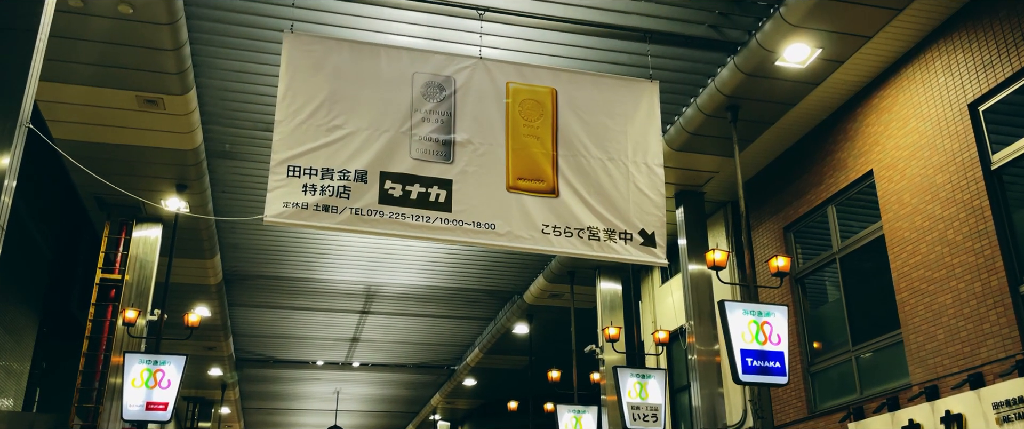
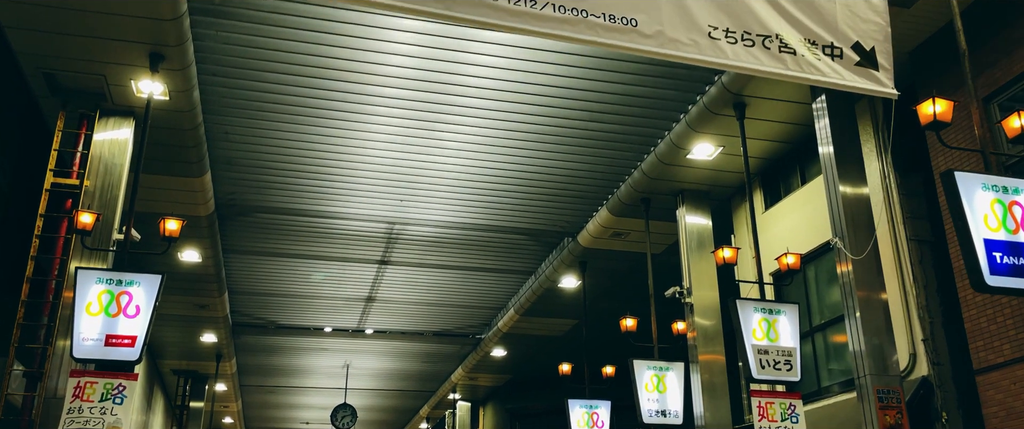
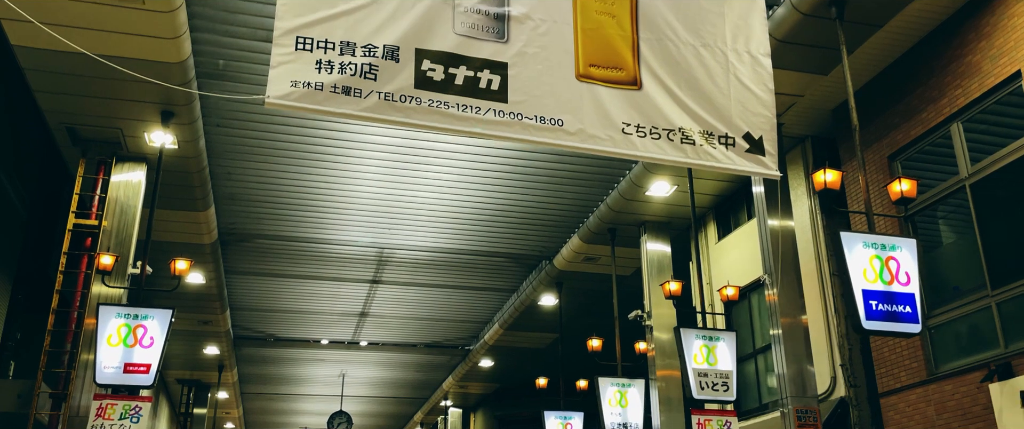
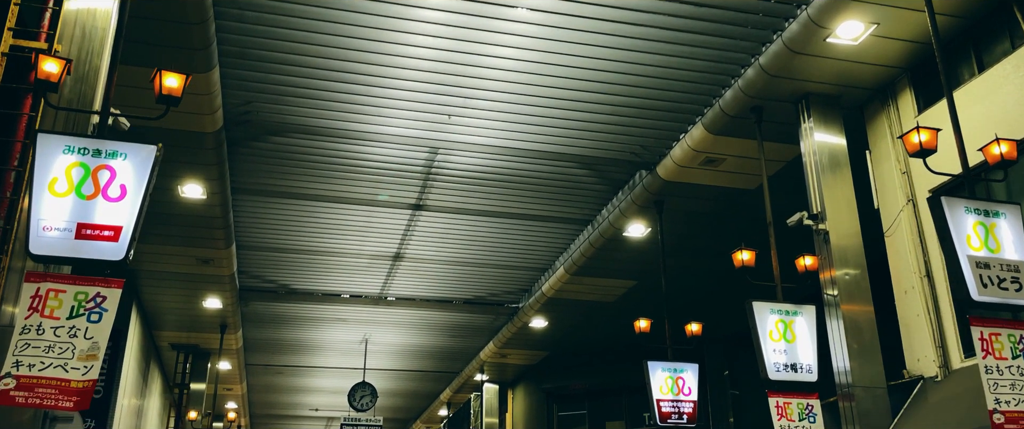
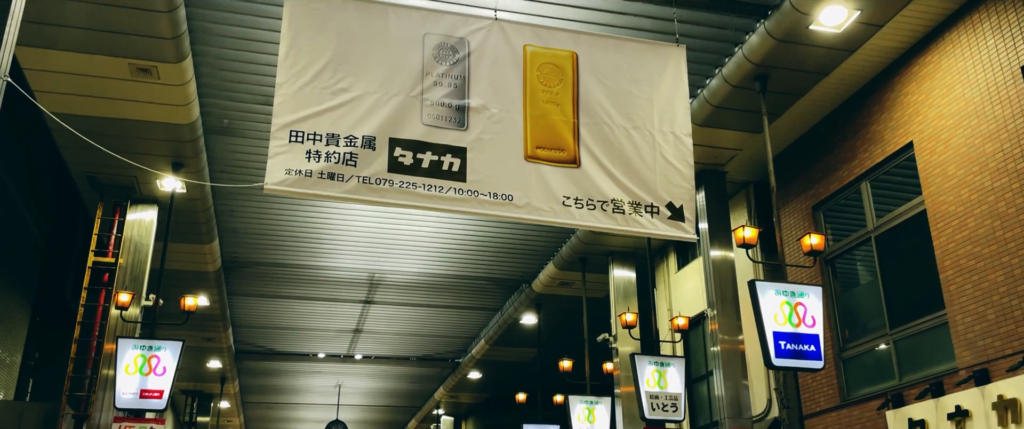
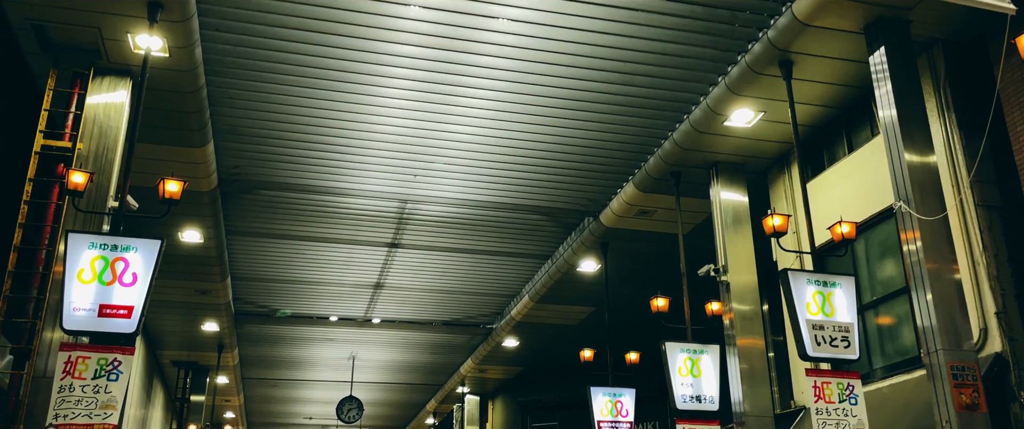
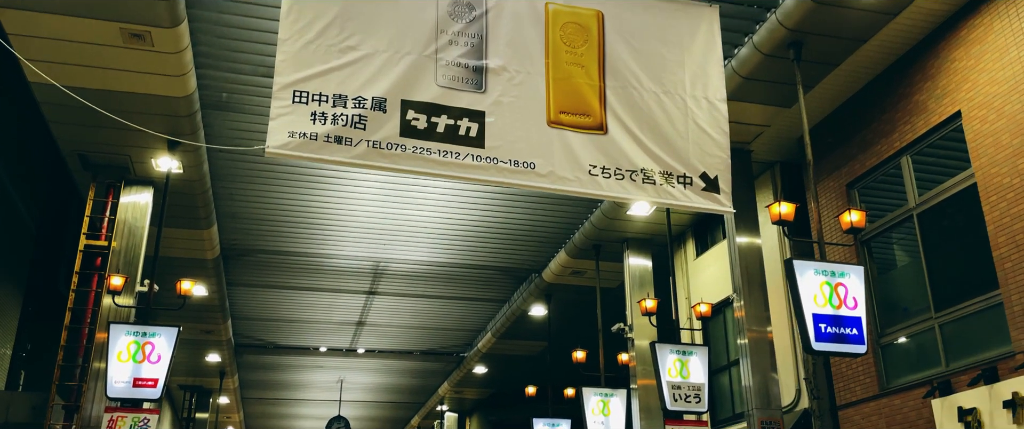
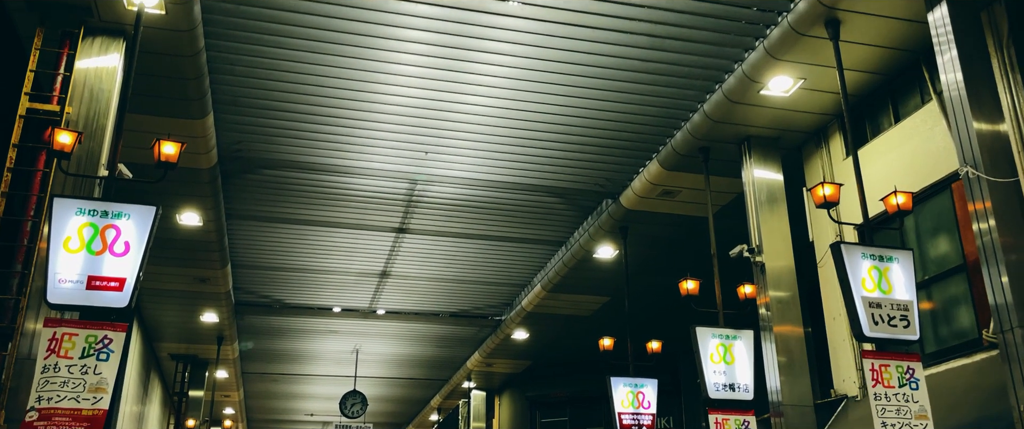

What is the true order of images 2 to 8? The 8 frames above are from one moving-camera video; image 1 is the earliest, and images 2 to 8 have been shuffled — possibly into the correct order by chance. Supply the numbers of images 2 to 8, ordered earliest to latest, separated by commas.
5, 7, 3, 2, 6, 8, 4
